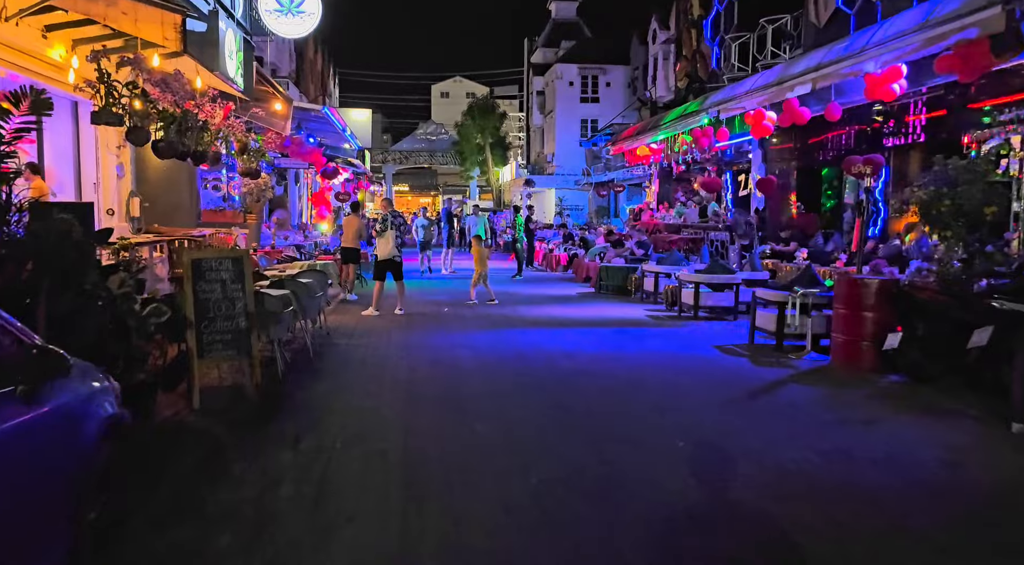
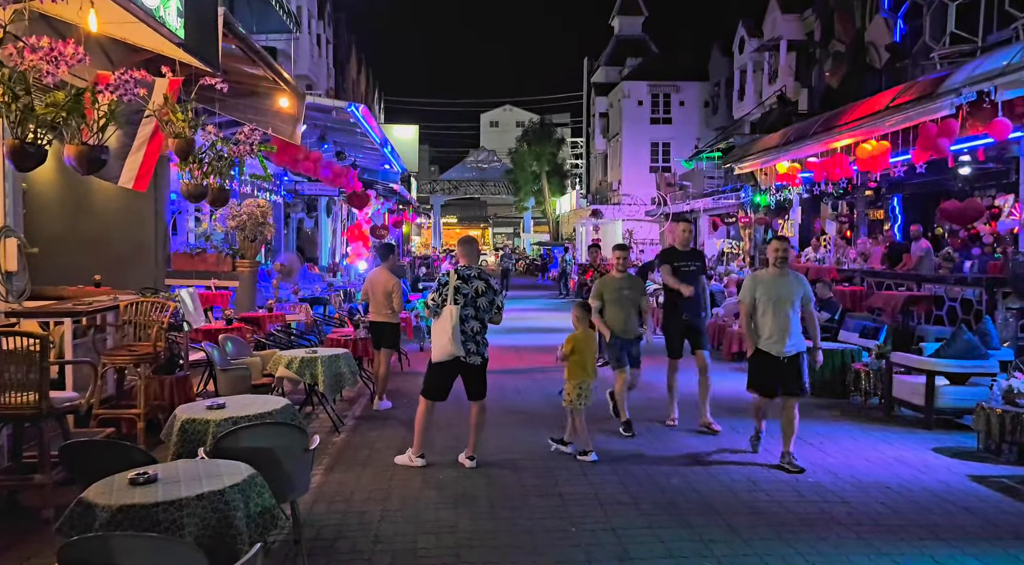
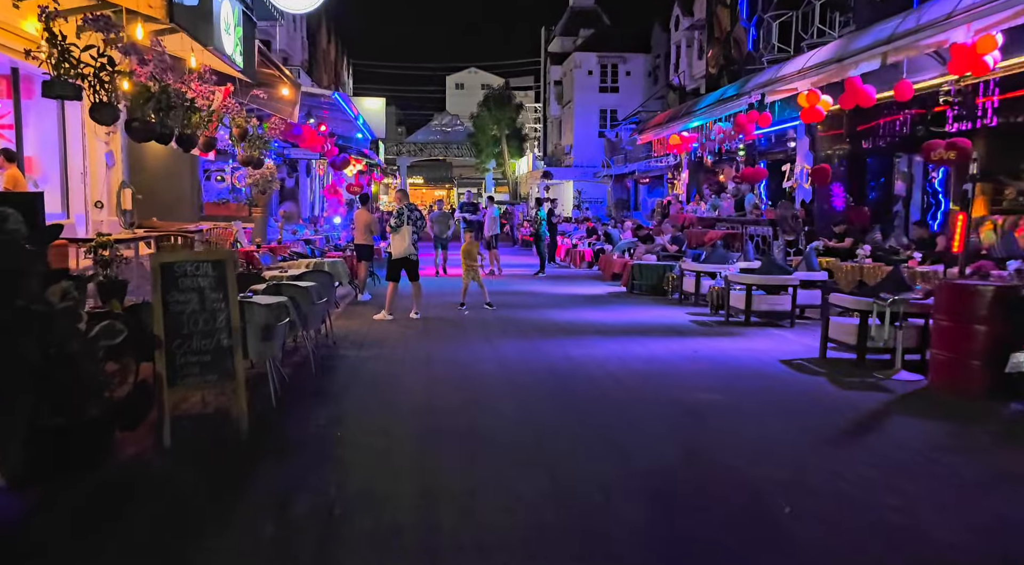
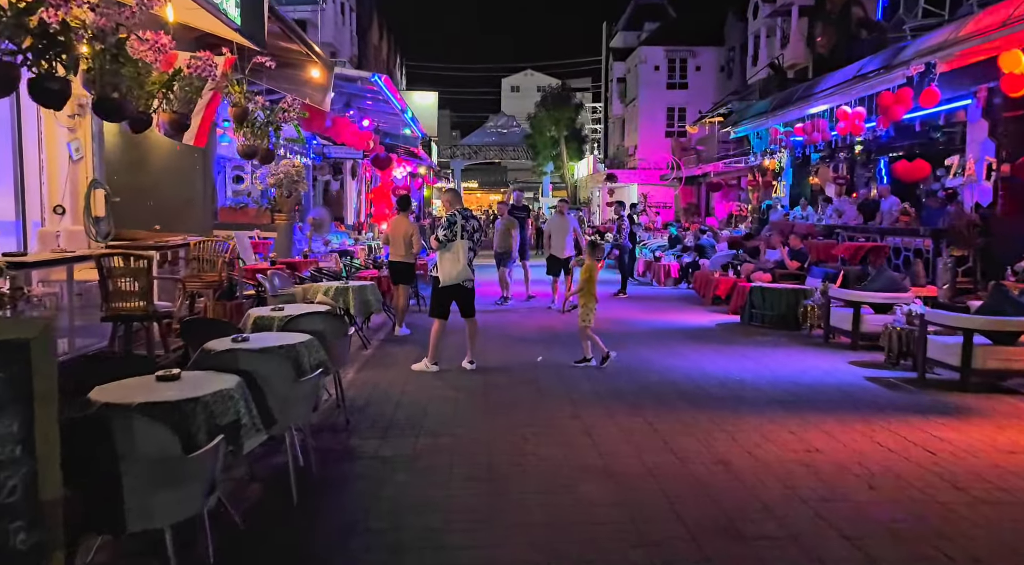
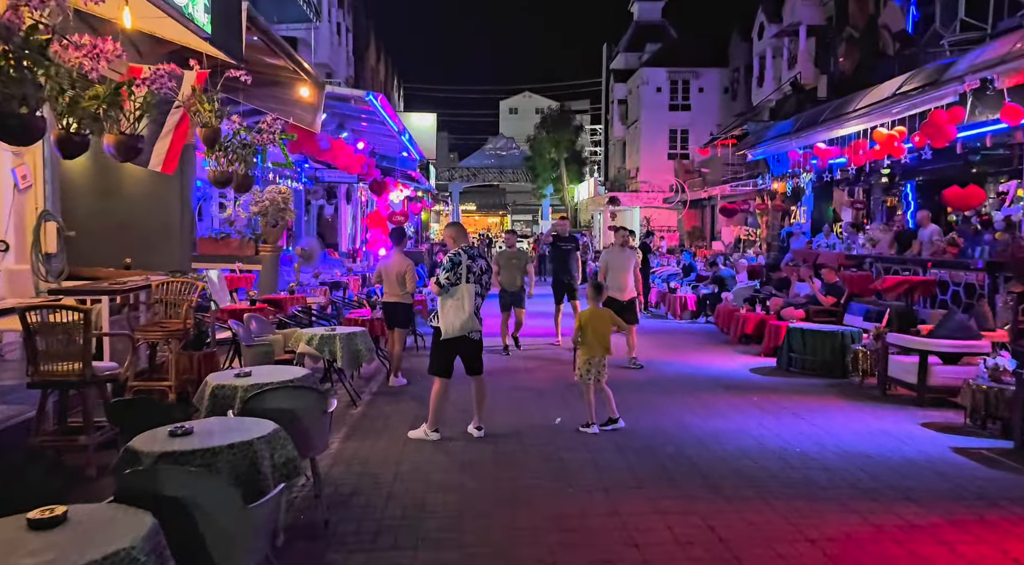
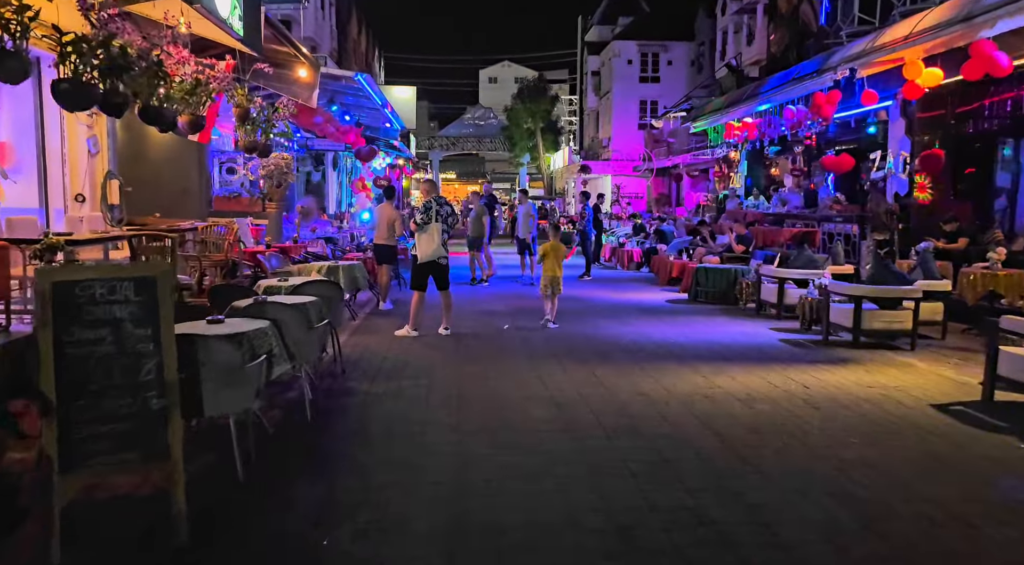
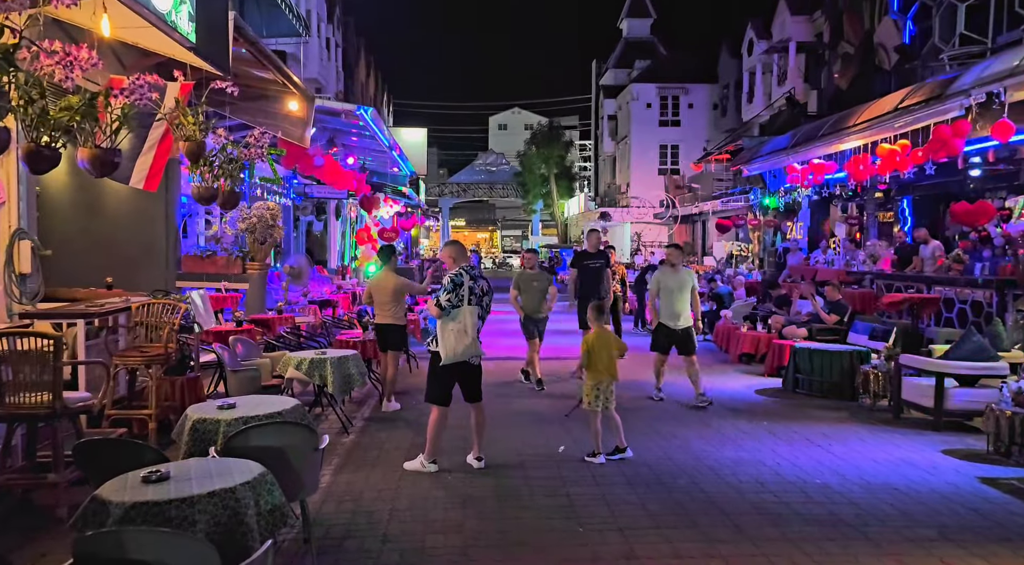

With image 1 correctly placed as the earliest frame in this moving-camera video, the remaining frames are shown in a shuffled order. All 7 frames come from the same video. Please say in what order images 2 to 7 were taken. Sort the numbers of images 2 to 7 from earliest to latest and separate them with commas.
3, 6, 4, 5, 7, 2
